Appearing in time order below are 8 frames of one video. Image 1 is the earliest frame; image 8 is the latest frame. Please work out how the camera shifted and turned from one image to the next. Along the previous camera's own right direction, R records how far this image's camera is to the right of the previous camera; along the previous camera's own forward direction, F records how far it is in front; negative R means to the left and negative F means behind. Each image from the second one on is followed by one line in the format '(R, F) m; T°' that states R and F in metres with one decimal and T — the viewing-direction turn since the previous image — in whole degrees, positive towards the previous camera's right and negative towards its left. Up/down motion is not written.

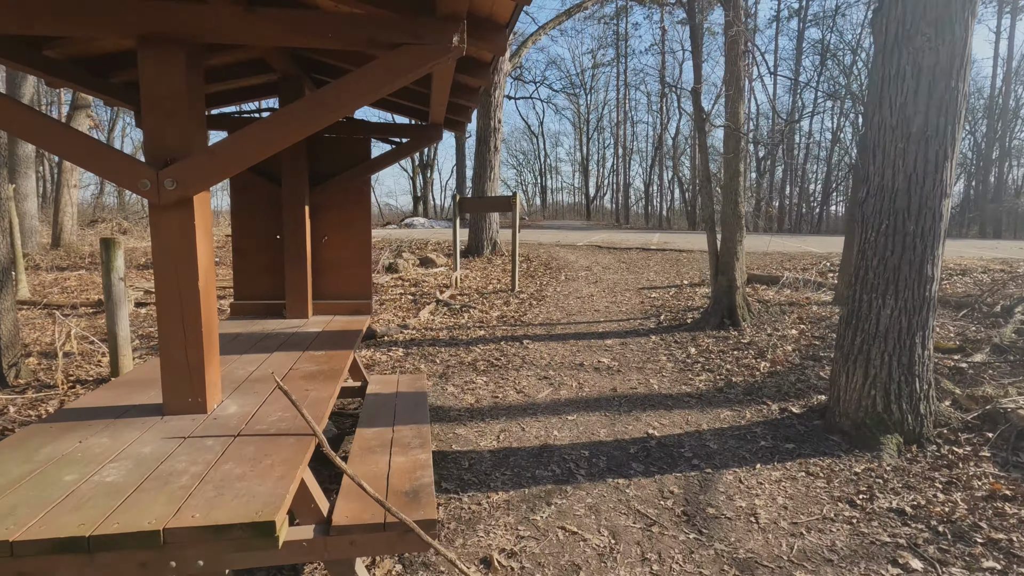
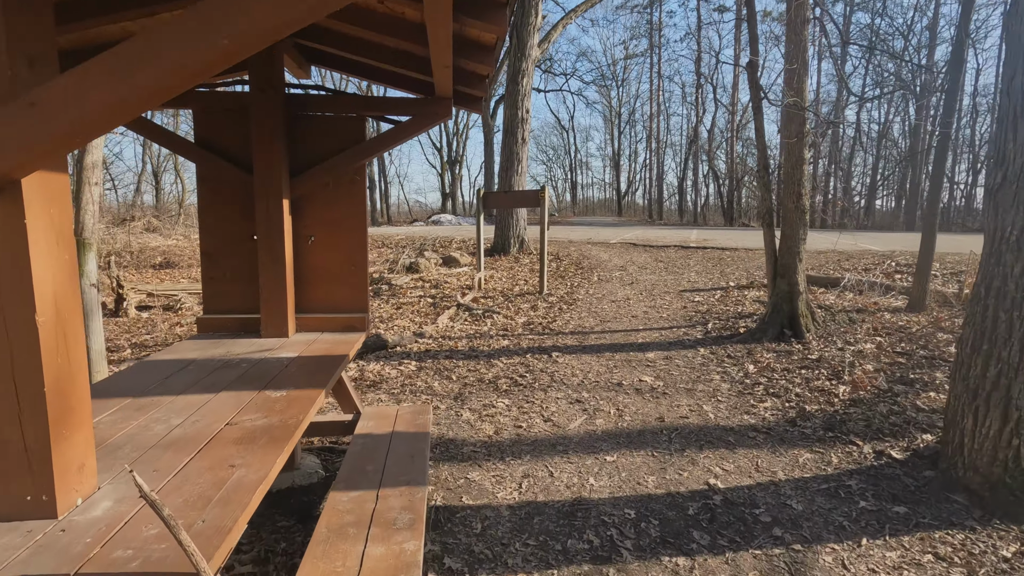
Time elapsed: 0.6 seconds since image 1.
(0.0, +0.8) m; -3°
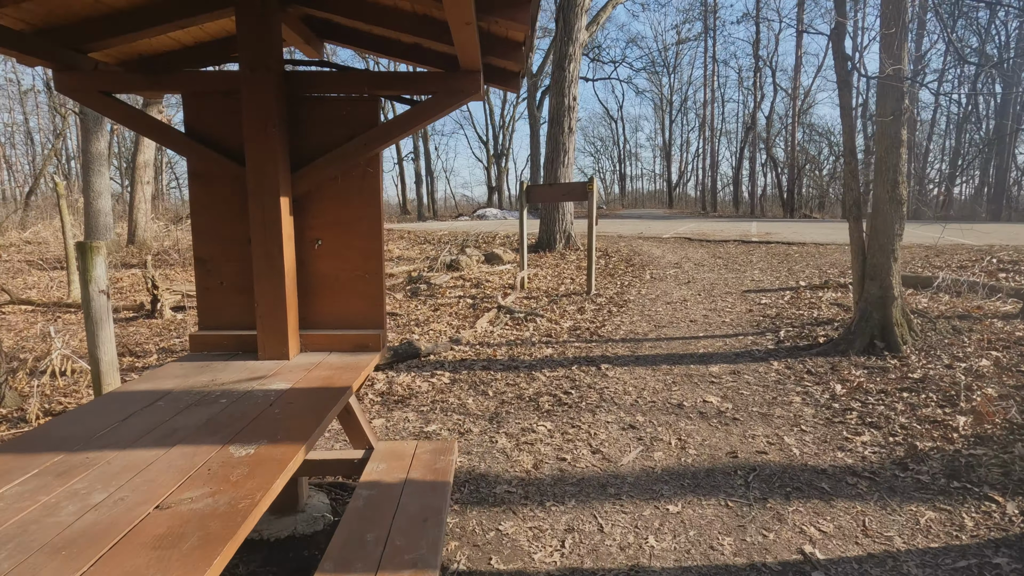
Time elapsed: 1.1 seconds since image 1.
(0.0, +0.6) m; -5°
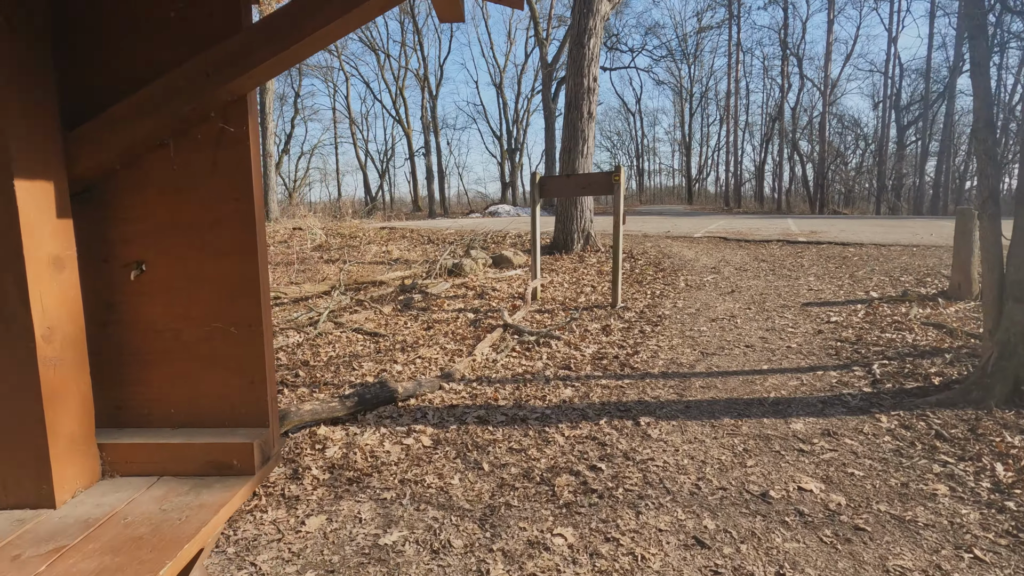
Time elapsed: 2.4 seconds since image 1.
(+0.1, +1.4) m; -2°
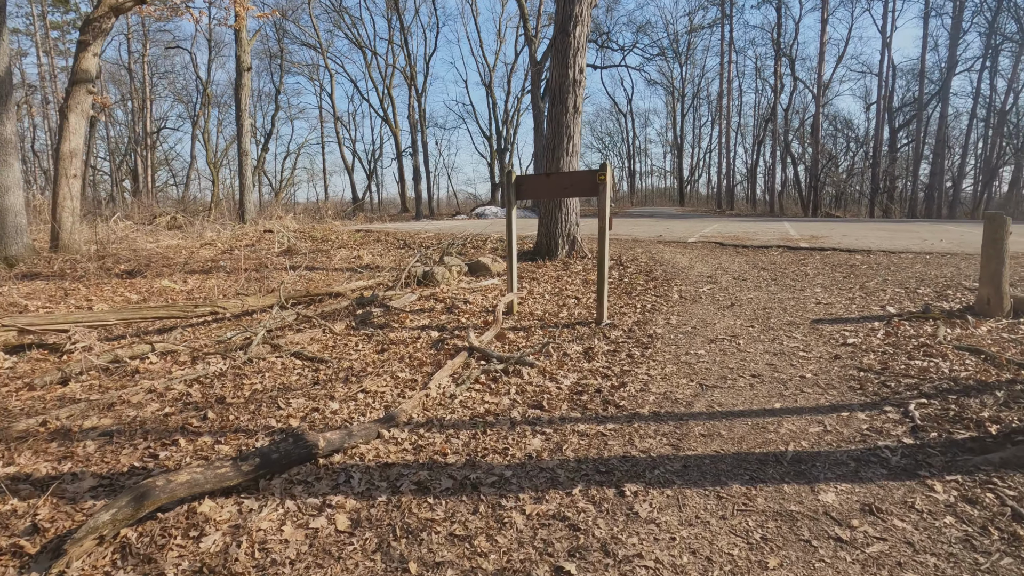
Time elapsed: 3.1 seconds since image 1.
(+0.2, +0.9) m; +1°
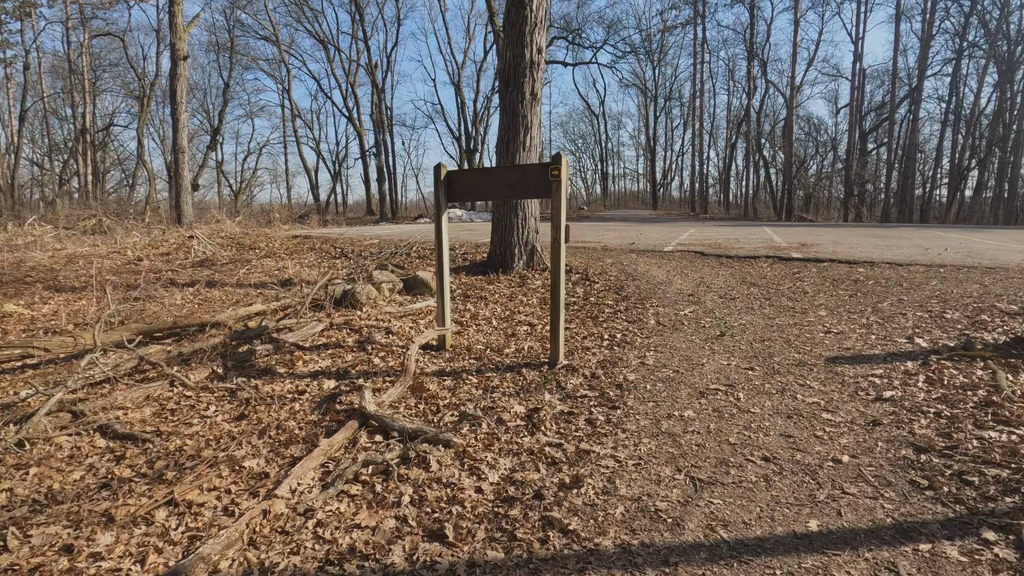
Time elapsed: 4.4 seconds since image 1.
(+0.4, +1.5) m; +3°
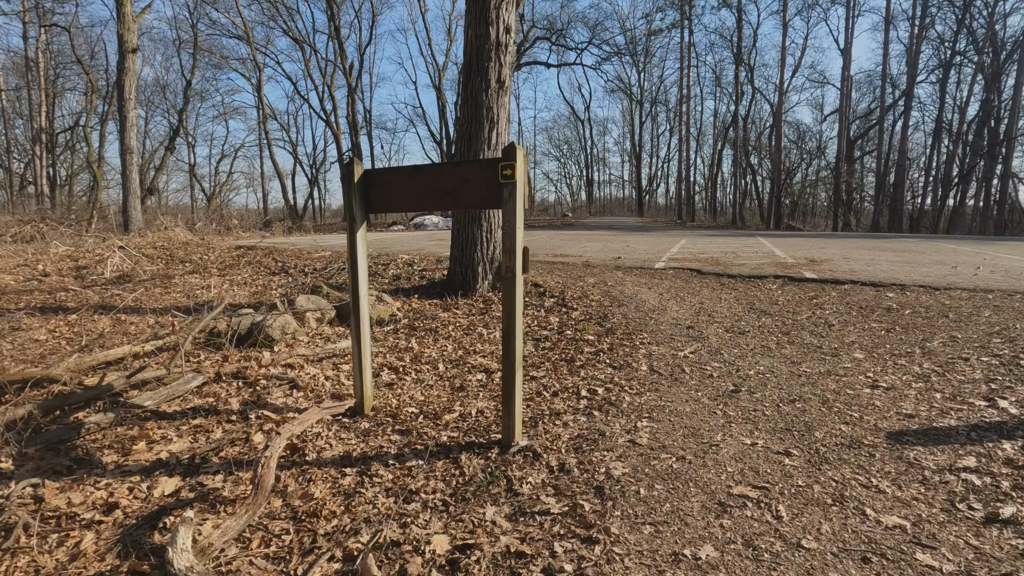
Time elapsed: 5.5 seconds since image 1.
(+0.3, +1.4) m; +1°
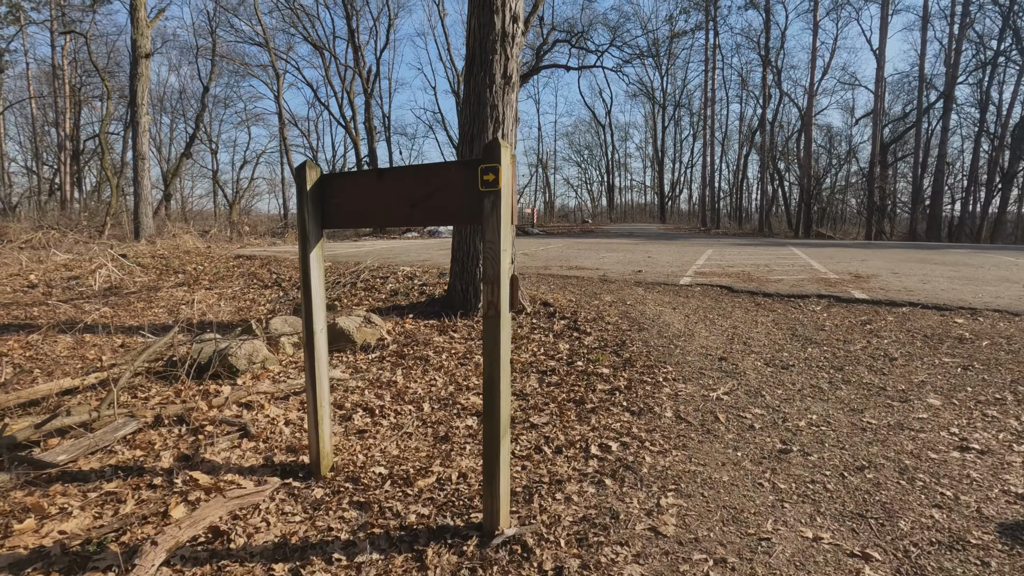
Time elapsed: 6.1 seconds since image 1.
(+0.2, +0.8) m; -2°
